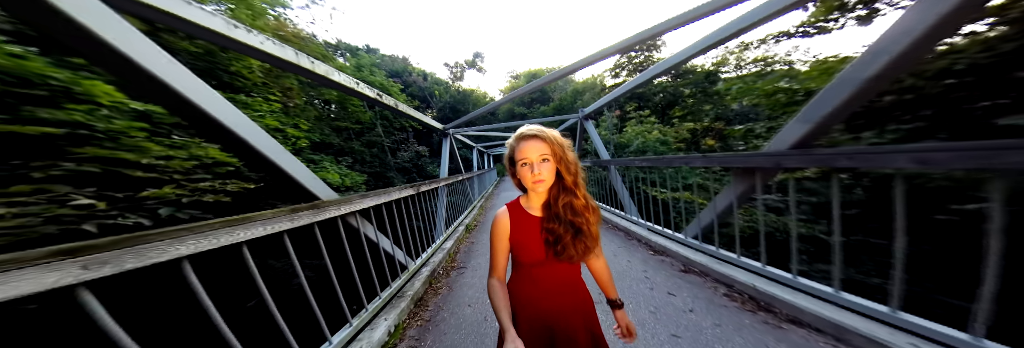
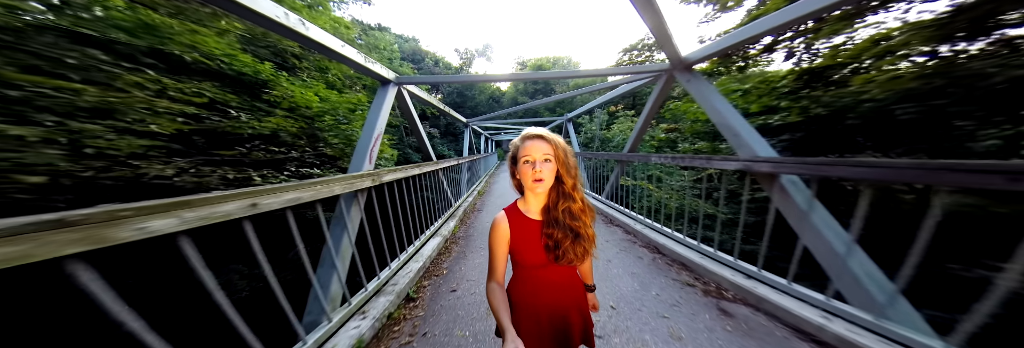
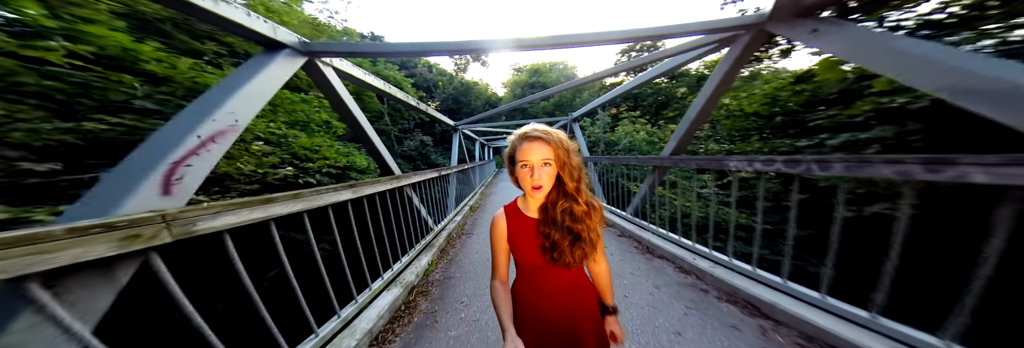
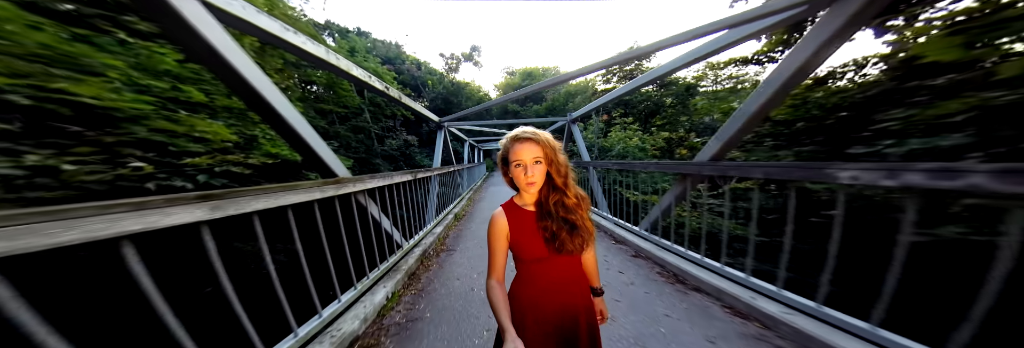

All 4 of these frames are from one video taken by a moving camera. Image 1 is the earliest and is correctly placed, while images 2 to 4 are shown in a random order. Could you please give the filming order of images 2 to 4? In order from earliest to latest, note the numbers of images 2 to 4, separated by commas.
4, 3, 2
